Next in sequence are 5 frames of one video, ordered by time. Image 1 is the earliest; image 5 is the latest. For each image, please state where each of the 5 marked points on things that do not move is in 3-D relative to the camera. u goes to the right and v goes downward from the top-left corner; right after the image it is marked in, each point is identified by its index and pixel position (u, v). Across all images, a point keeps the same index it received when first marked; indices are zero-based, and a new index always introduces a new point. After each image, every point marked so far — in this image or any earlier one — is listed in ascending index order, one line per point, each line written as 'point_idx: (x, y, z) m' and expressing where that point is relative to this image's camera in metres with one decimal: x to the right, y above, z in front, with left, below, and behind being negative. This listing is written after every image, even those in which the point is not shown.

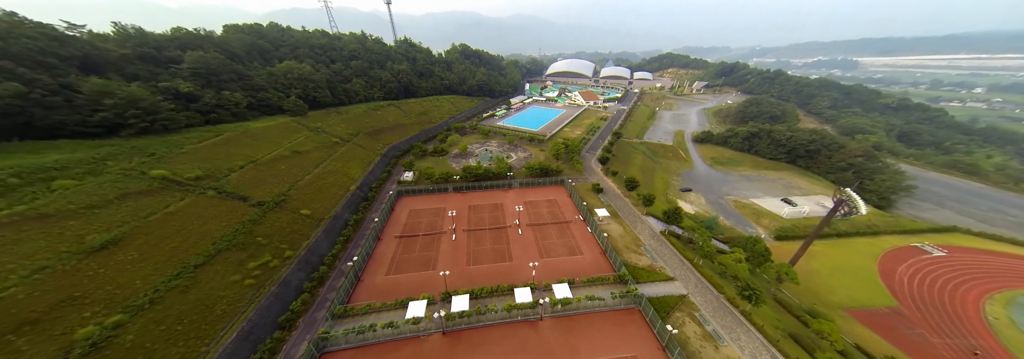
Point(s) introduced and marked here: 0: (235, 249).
0: (-21.8, -5.4, +17.6) m
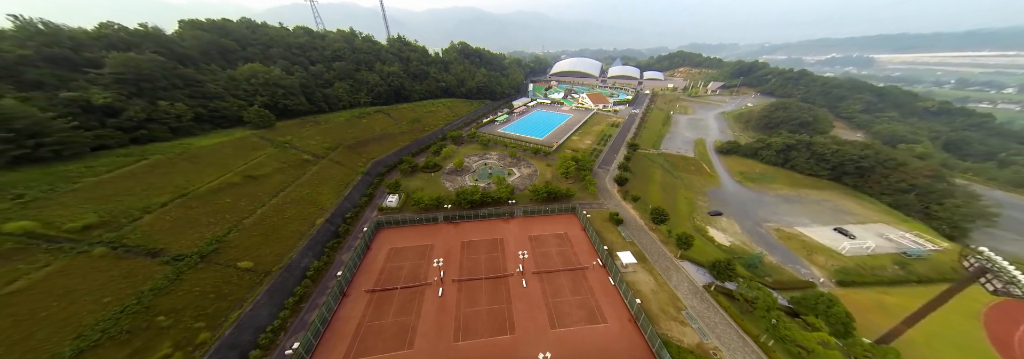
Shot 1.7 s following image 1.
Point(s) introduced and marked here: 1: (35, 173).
0: (-21.7, -8.9, +12.1) m
1: (-34.2, +0.4, +16.0) m
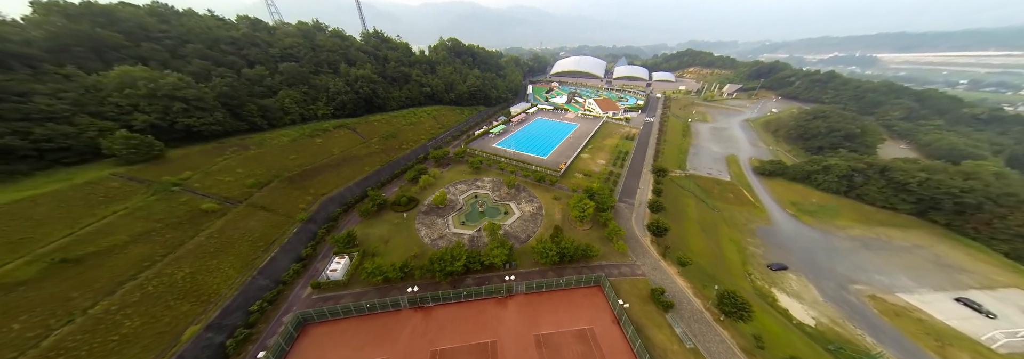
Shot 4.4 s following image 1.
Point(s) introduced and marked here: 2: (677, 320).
0: (-21.8, -14.6, +2.4) m
1: (-34.3, -5.3, +6.0) m
2: (+14.0, -11.8, +18.7) m
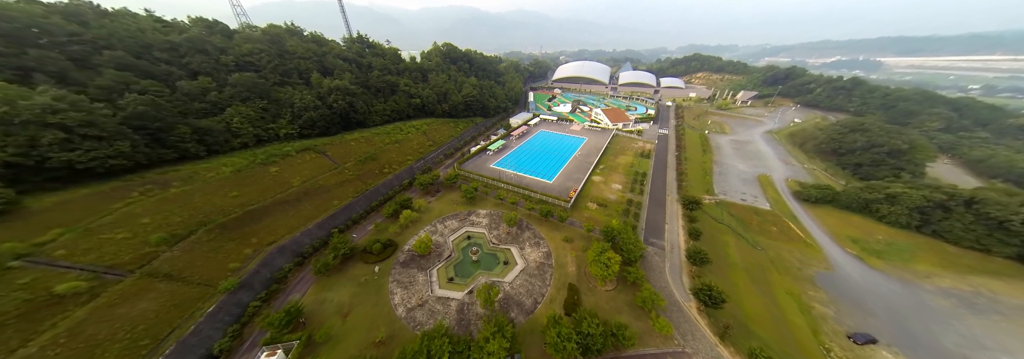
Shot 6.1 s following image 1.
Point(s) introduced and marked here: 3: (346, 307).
0: (-21.5, -18.7, -4.4) m
1: (-34.1, -9.5, -0.7) m
2: (+14.2, -16.1, +12.0) m
3: (-14.7, -11.1, +19.6) m
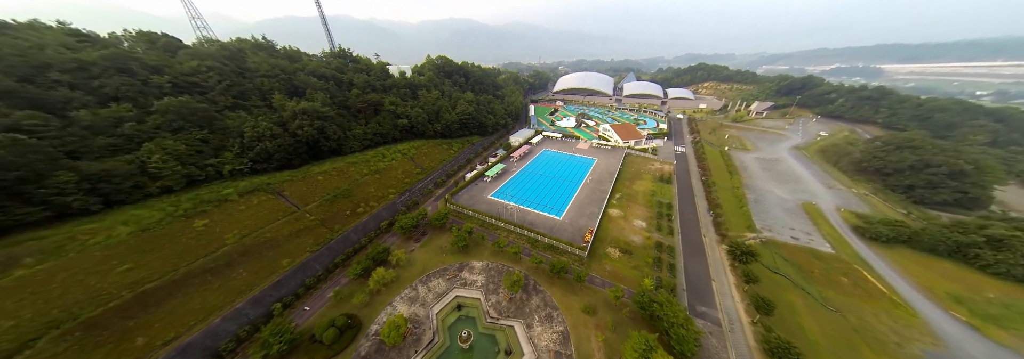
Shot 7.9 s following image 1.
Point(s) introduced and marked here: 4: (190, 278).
0: (-21.1, -22.6, -11.7) m
1: (-33.7, -13.7, -7.6) m
2: (+14.6, -20.2, +4.7) m
3: (-14.3, -15.9, +12.6) m
4: (-26.2, -8.0, +18.2) m
